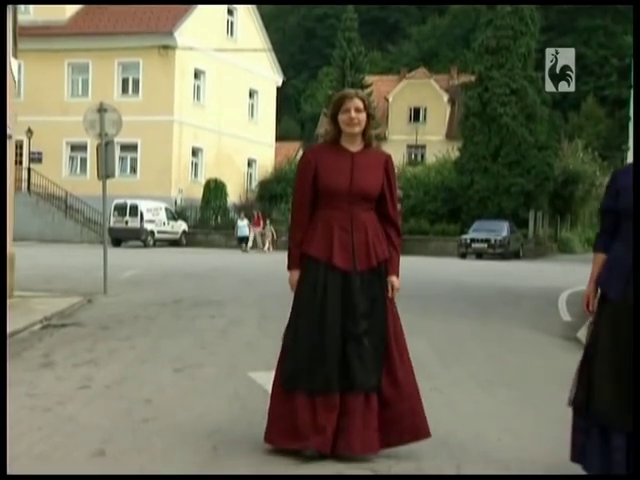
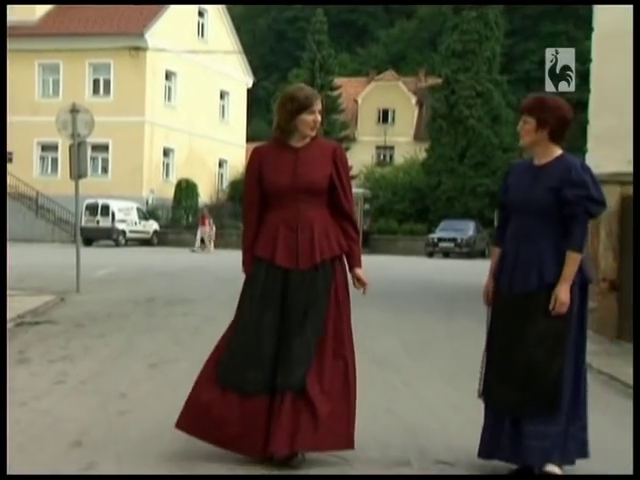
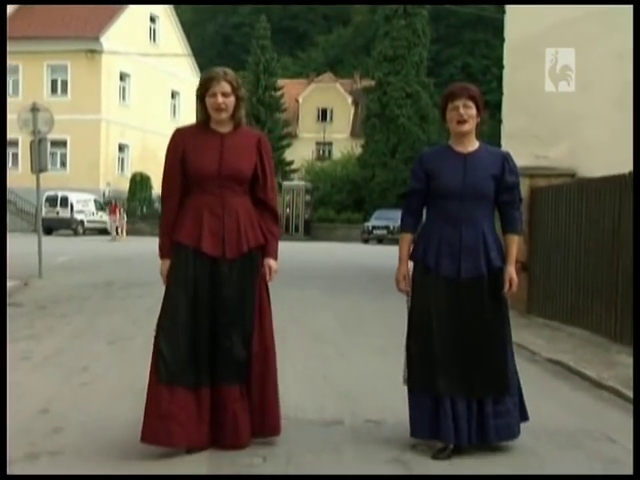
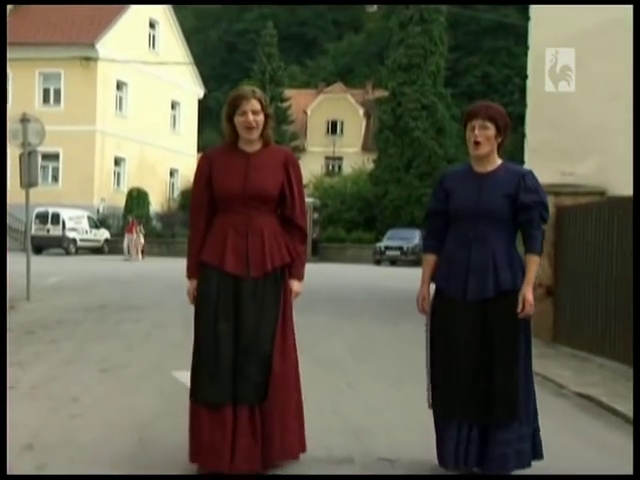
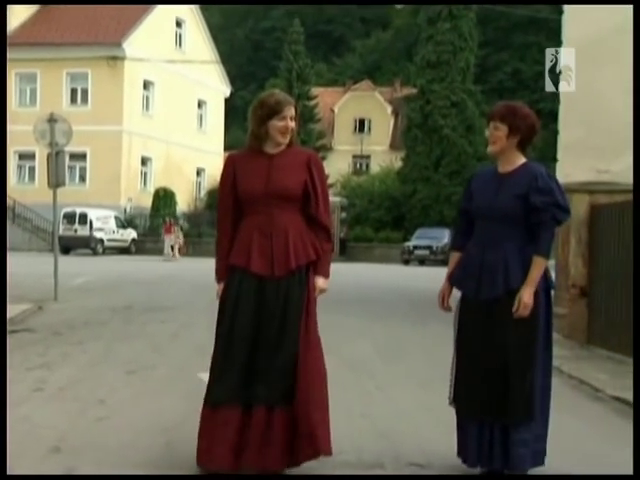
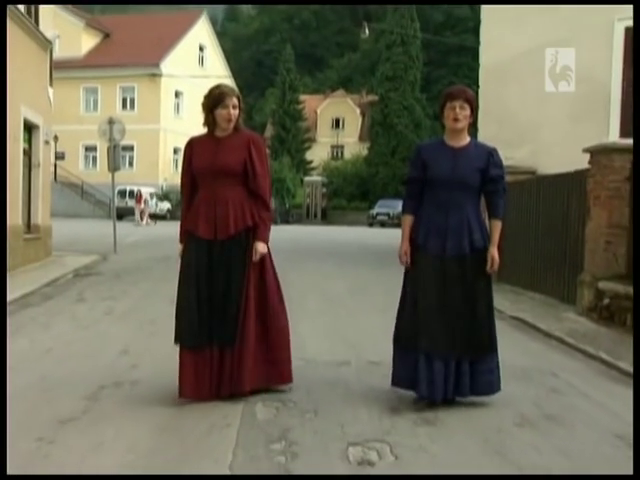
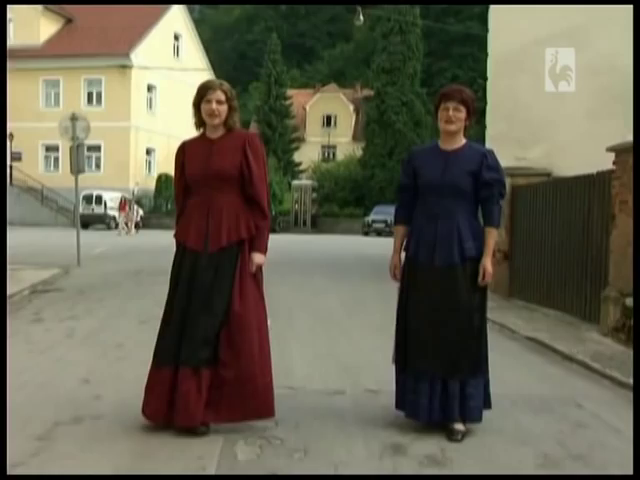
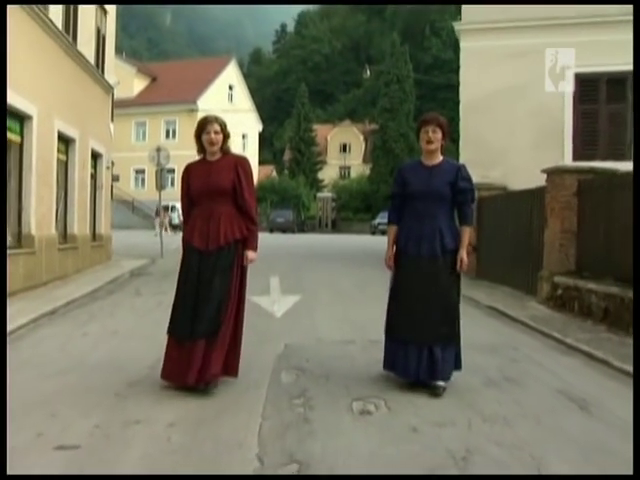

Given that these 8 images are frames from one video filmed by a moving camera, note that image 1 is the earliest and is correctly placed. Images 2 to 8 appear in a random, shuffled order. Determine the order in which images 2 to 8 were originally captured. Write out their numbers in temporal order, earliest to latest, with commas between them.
2, 5, 4, 3, 7, 6, 8
